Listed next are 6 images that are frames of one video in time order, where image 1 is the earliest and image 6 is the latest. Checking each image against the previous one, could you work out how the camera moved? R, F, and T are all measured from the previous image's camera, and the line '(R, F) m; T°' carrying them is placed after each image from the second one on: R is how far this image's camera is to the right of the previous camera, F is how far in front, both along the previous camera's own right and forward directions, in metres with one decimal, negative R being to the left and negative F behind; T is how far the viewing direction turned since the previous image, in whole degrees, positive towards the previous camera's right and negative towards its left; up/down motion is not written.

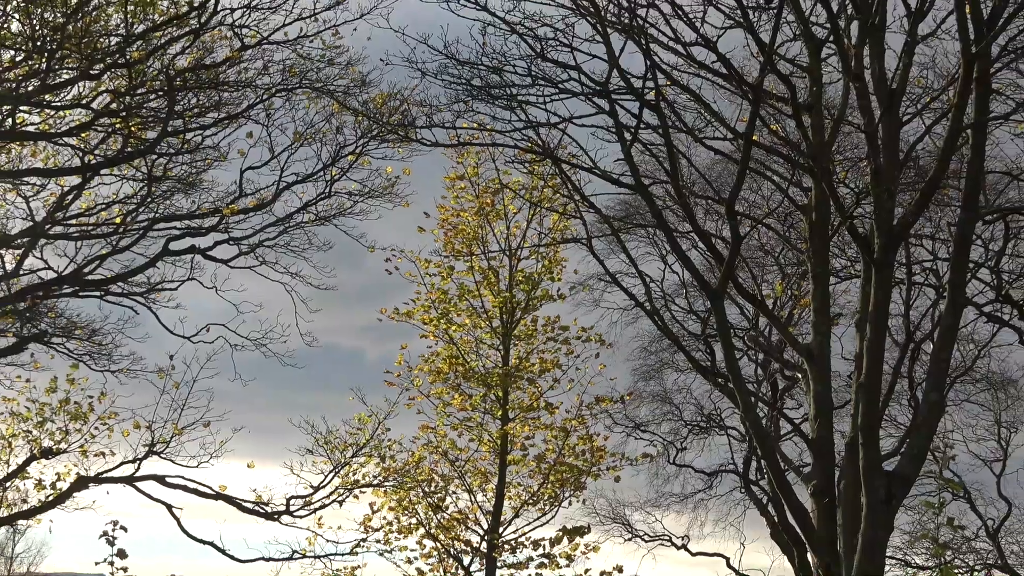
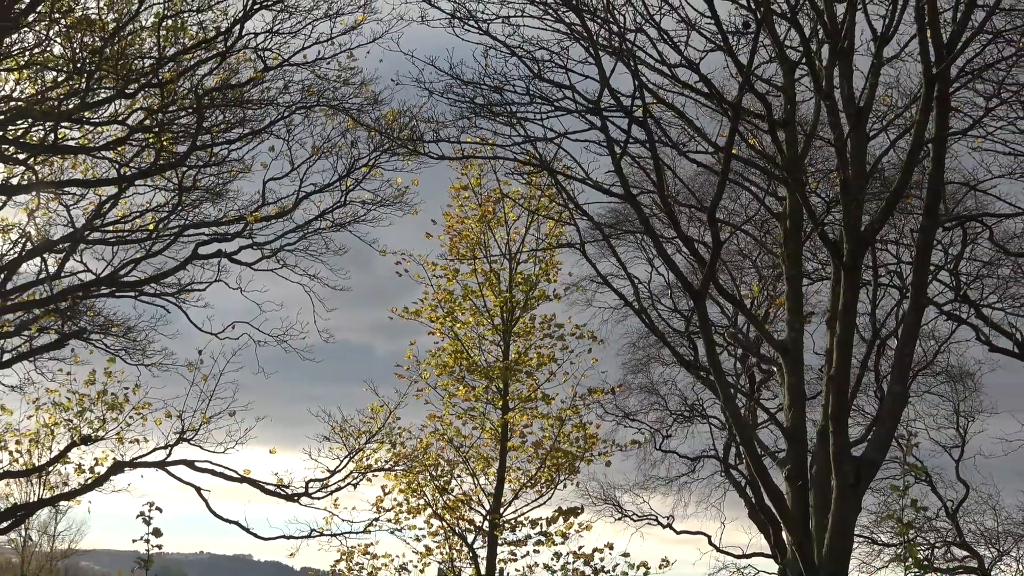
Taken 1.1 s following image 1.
(+0.1, -1.4) m; 0°
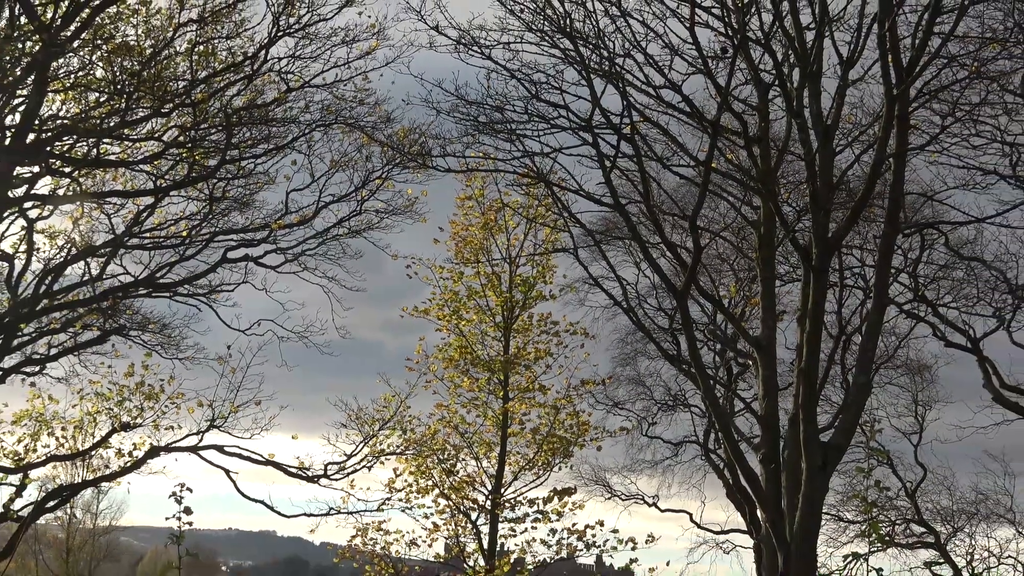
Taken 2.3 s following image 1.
(+0.1, -1.7) m; 0°
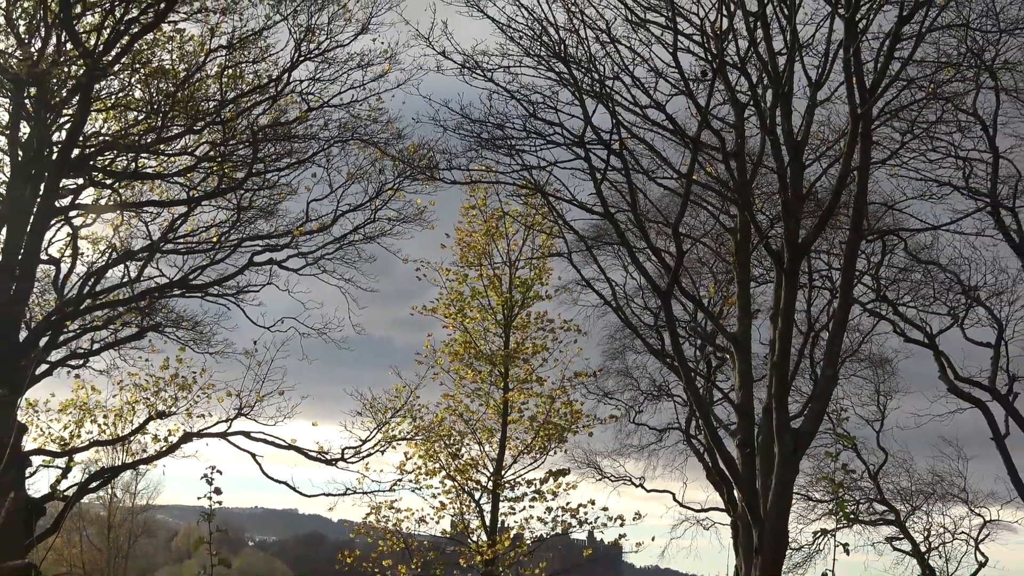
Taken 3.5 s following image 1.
(+0.2, -1.9) m; 0°
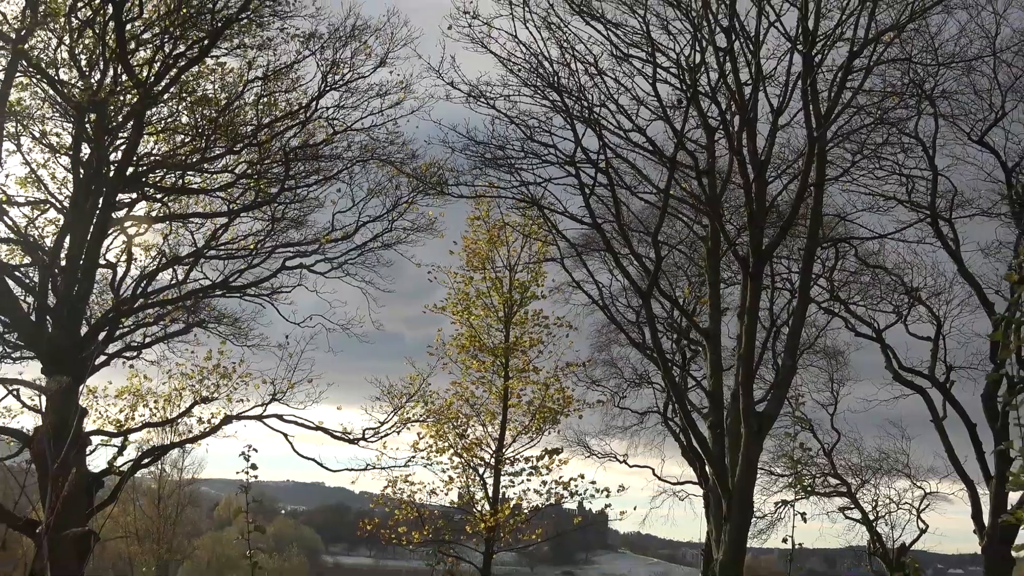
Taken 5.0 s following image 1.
(+0.2, -2.9) m; -1°
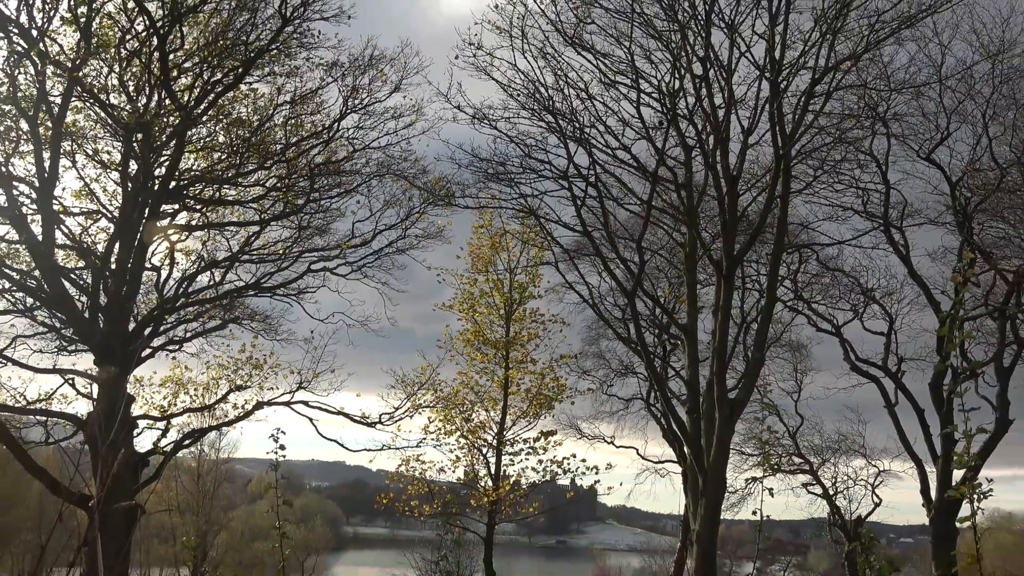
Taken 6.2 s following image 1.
(+0.3, -2.9) m; -1°
